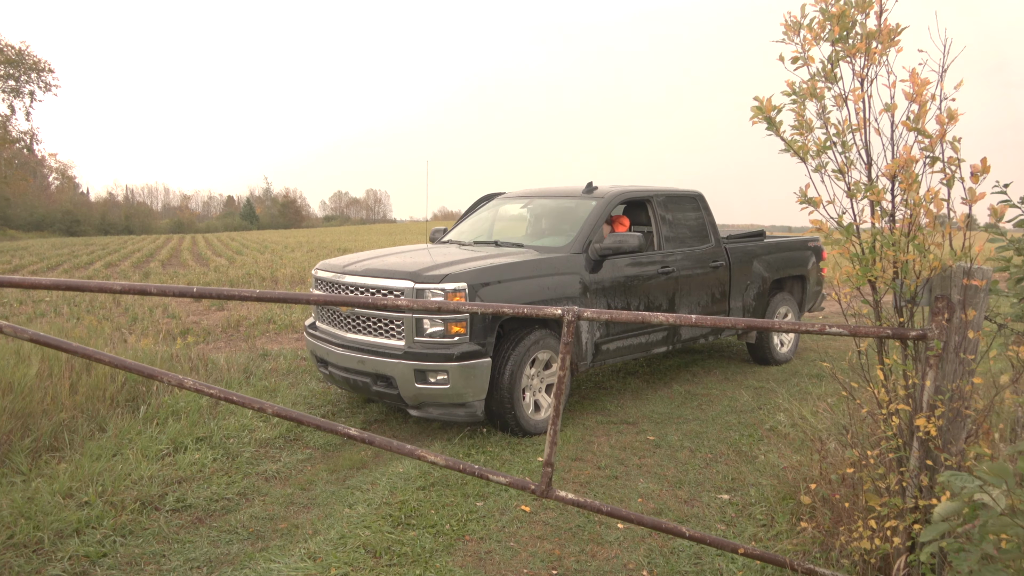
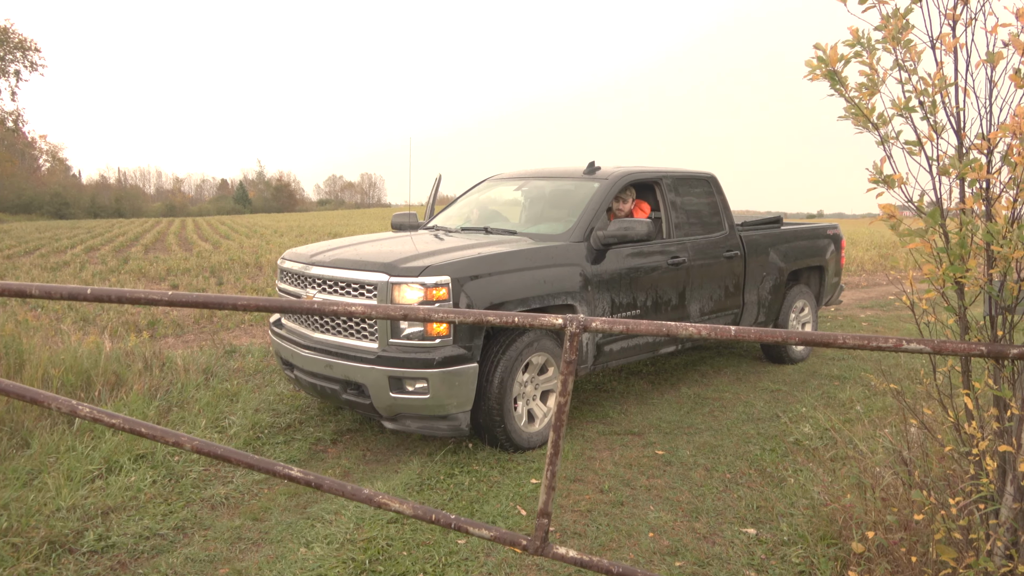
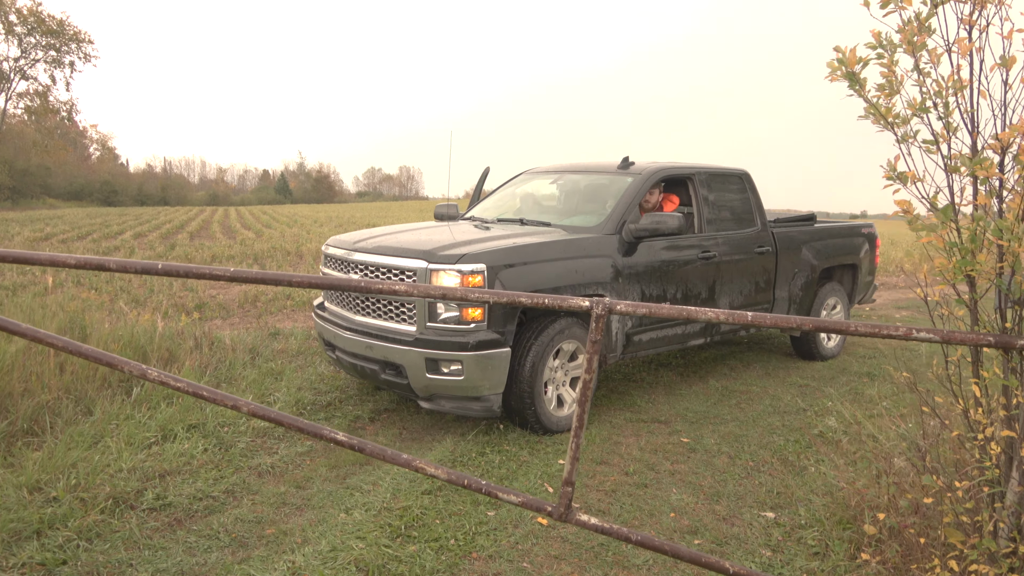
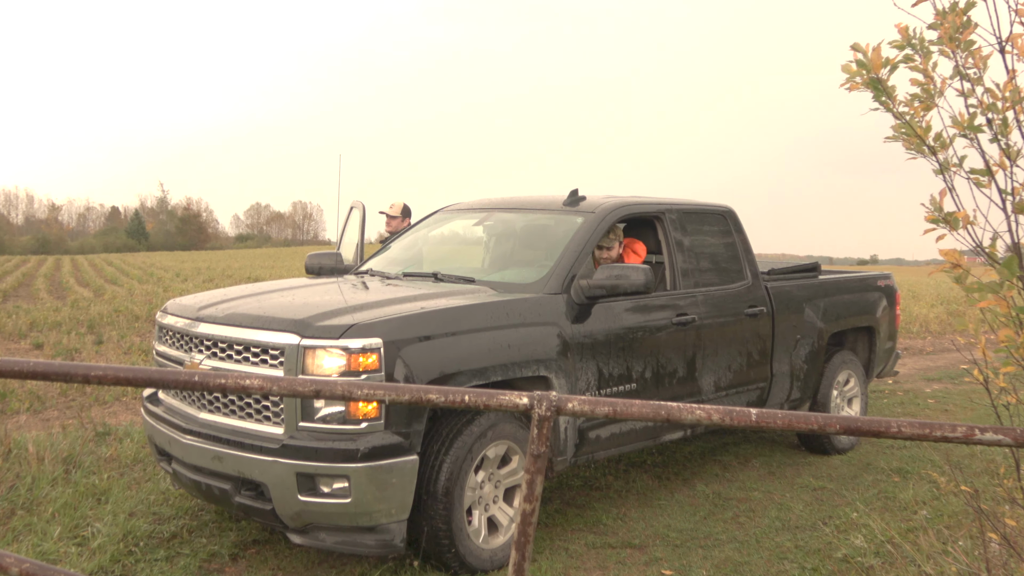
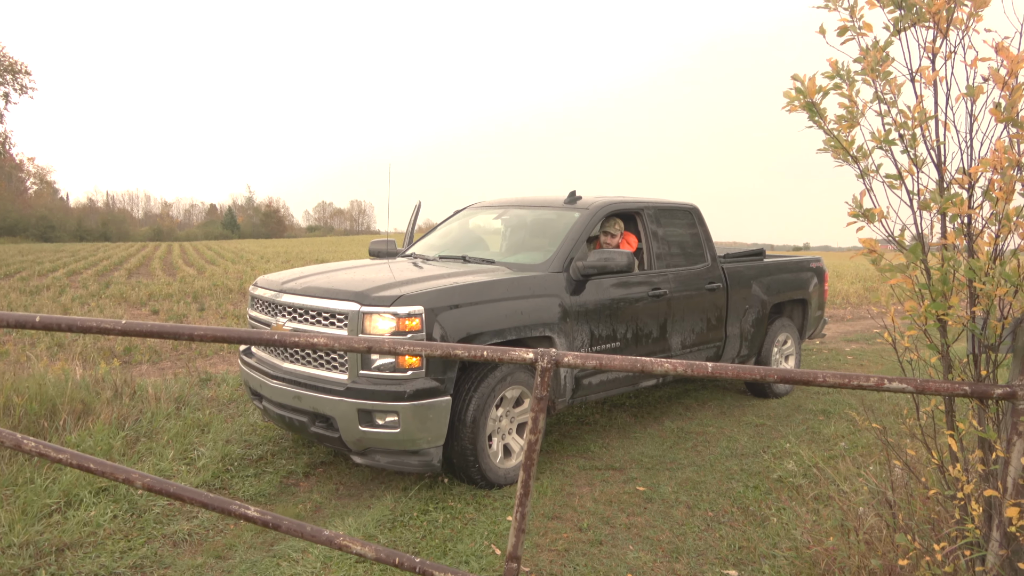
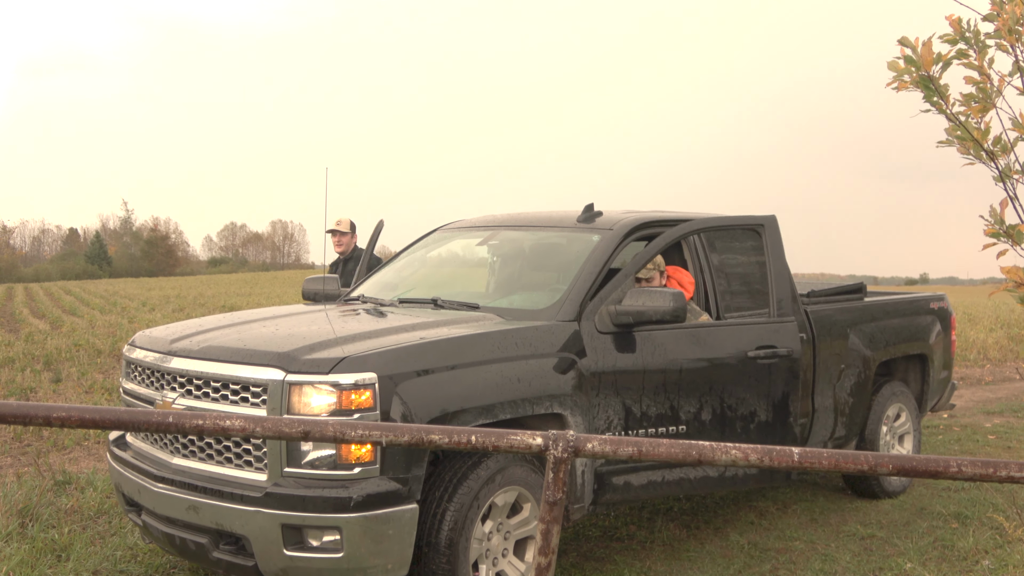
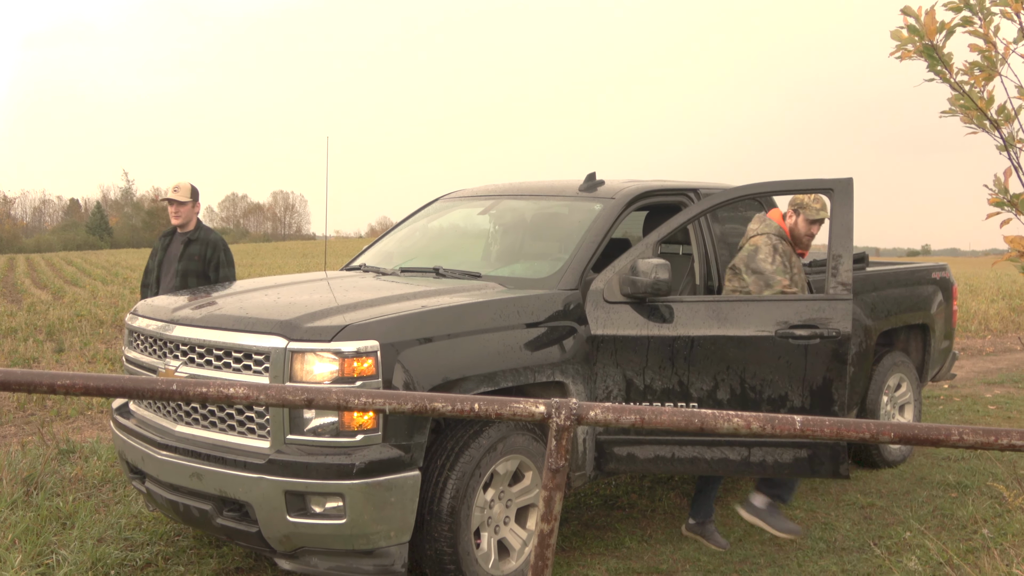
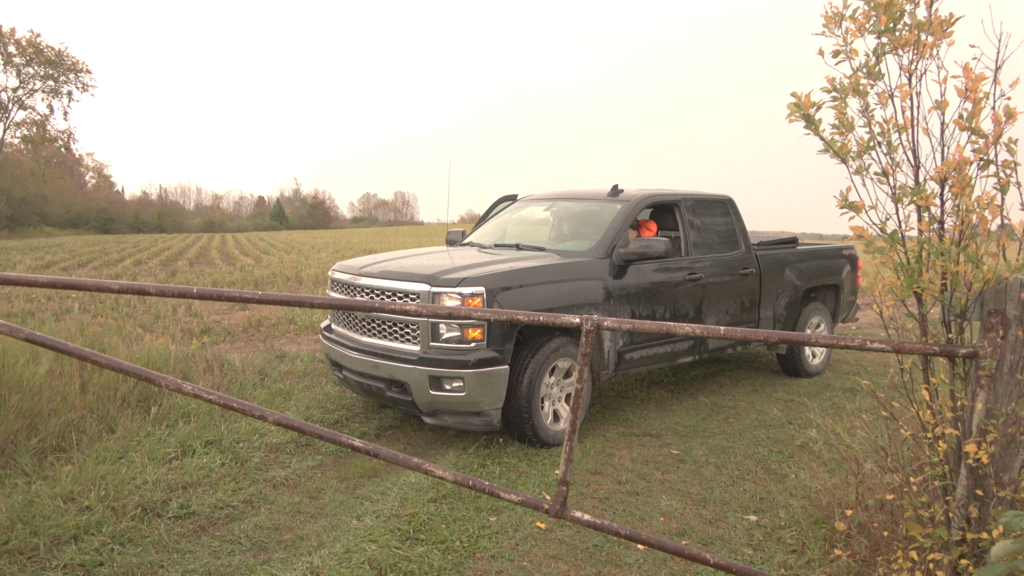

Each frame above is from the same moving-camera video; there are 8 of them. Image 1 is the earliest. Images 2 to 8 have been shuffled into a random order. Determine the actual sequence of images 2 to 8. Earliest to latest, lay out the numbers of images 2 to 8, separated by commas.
8, 3, 2, 5, 4, 6, 7
